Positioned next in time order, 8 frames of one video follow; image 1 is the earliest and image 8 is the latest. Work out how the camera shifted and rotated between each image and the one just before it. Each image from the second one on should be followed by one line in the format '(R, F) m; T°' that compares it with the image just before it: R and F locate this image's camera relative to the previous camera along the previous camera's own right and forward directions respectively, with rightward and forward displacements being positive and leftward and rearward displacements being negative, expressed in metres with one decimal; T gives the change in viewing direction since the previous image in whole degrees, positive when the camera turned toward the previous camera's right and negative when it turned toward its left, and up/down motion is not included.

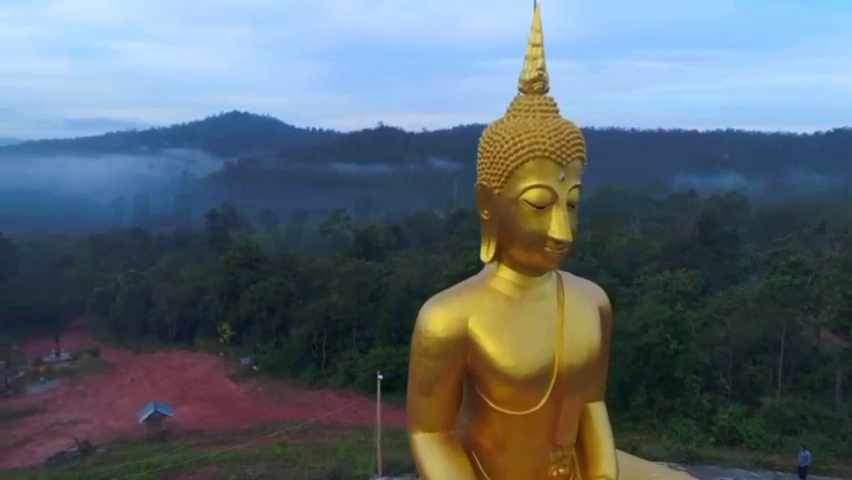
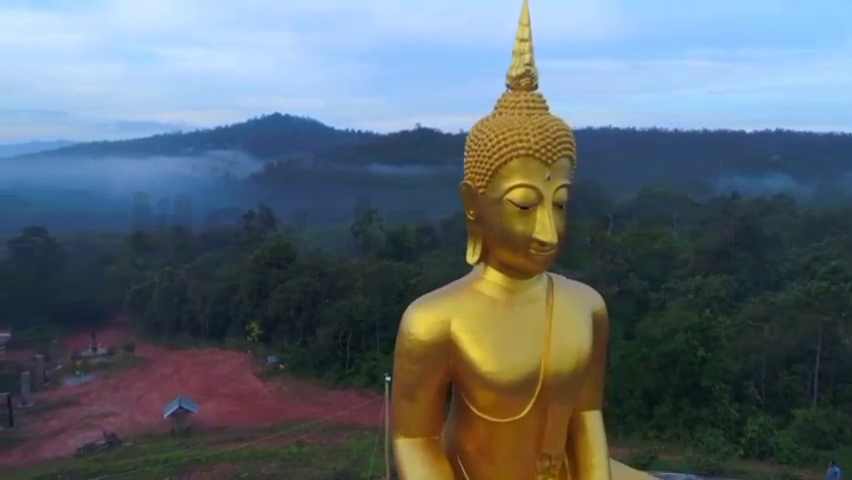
(+0.3, +0.1) m; -4°
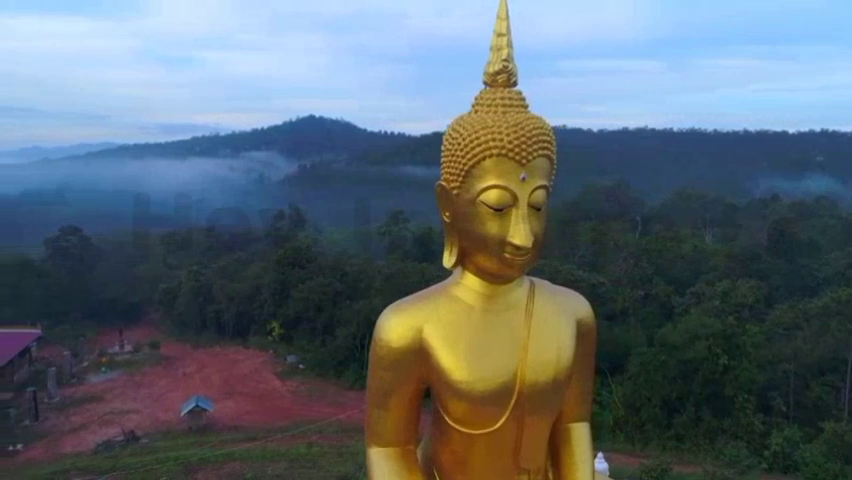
(+0.4, +0.1) m; -3°
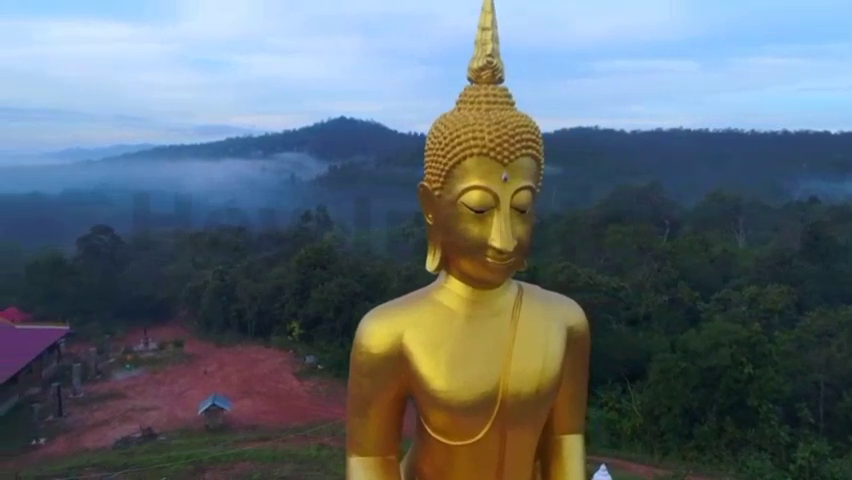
(+0.3, +0.1) m; -3°
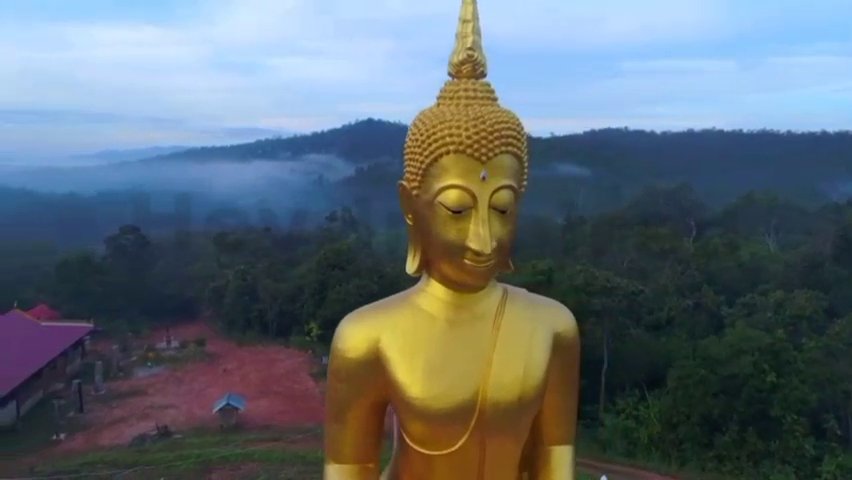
(+0.3, +0.1) m; -3°
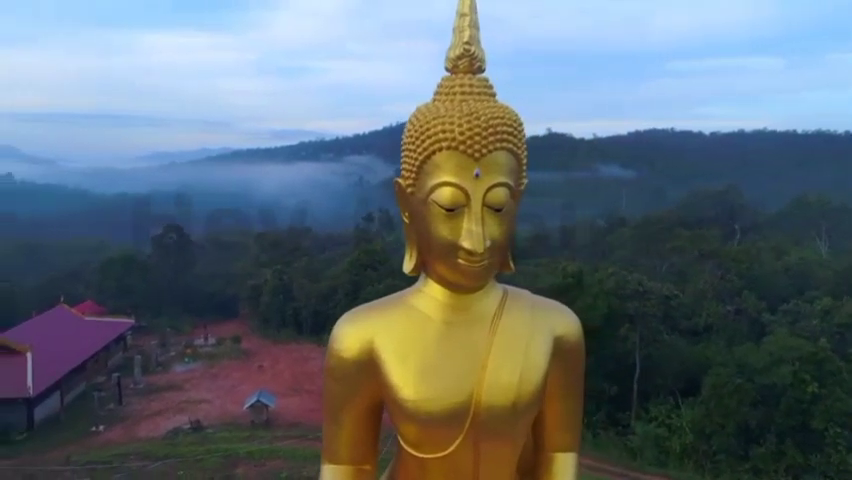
(+0.2, +0.1) m; -4°
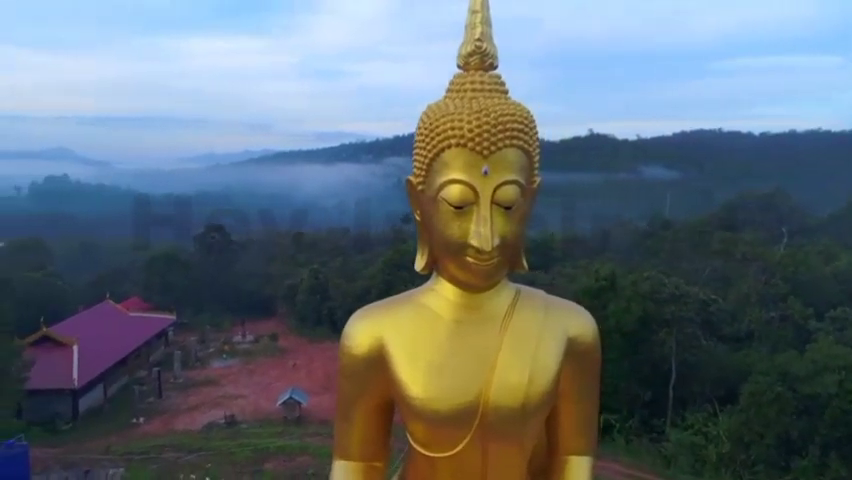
(+0.2, 0.0) m; -4°
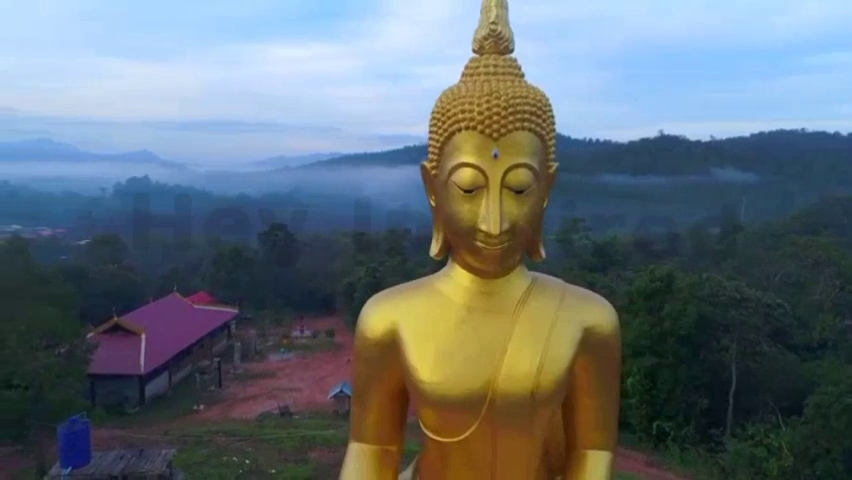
(+0.3, 0.0) m; -6°
